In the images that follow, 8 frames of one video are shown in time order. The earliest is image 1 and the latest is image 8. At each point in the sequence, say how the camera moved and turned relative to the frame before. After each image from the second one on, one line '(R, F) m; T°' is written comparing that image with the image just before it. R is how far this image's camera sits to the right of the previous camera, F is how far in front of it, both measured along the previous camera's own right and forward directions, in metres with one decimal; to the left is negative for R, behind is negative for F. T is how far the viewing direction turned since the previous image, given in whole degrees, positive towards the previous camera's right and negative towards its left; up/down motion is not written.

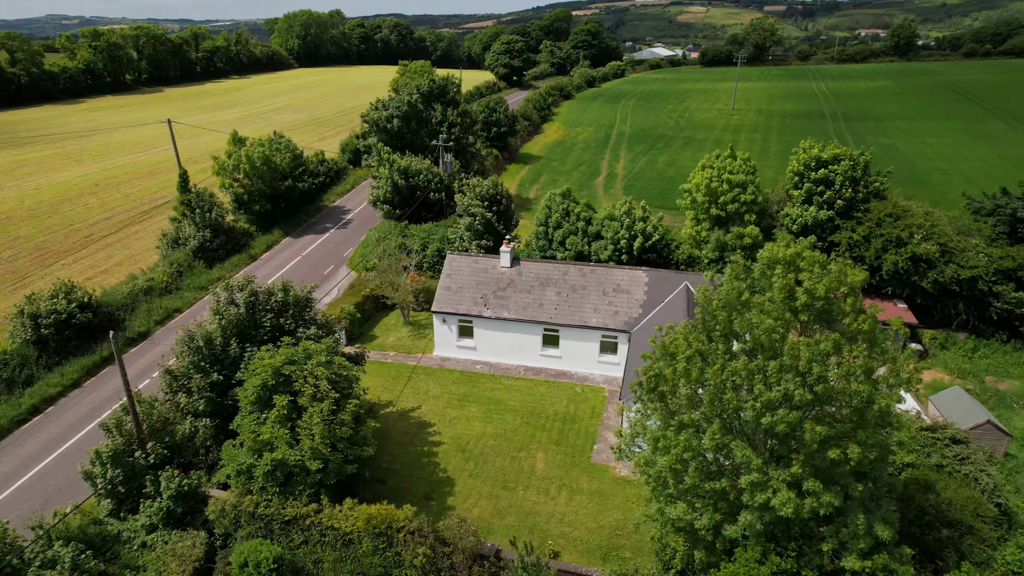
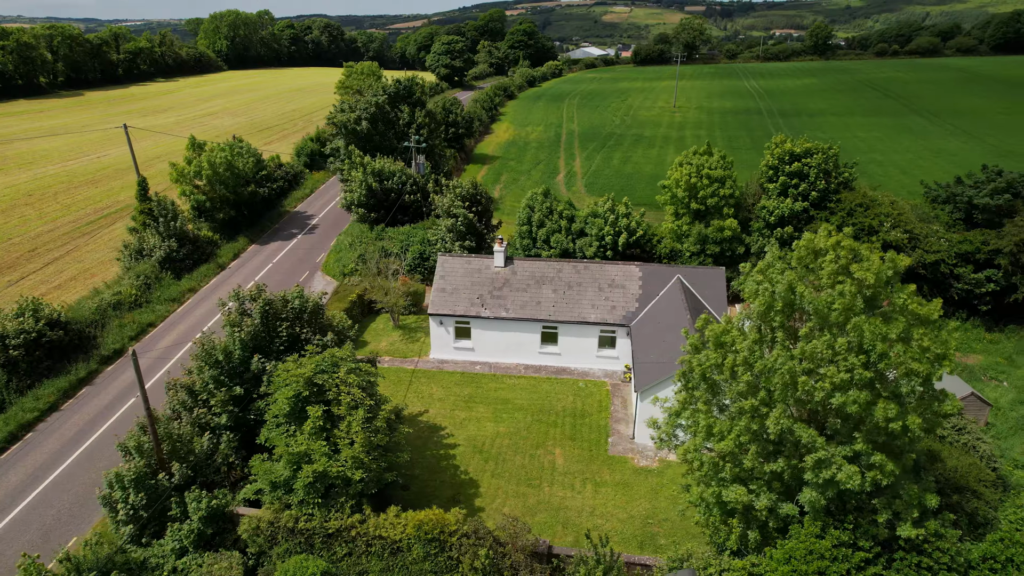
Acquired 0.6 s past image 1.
(-2.8, 0.0) m; +6°
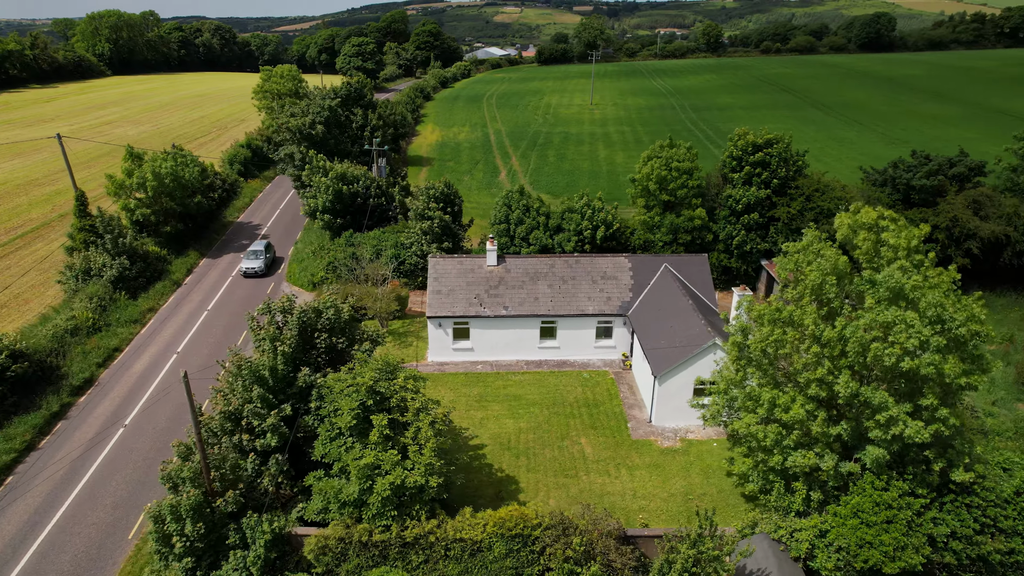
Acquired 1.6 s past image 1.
(-4.2, 0.0) m; +8°
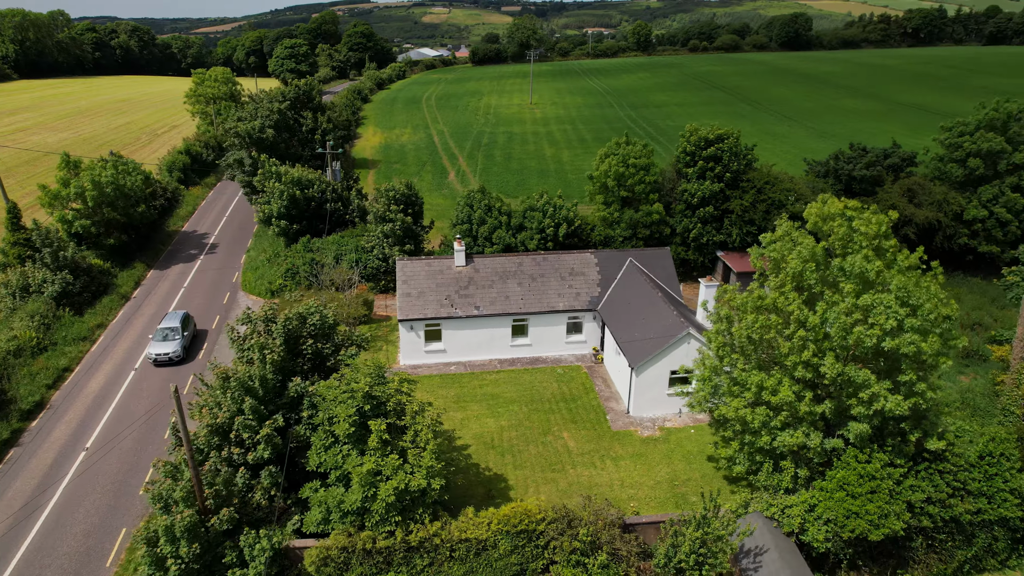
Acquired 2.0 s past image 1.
(-1.5, 0.0) m; +5°
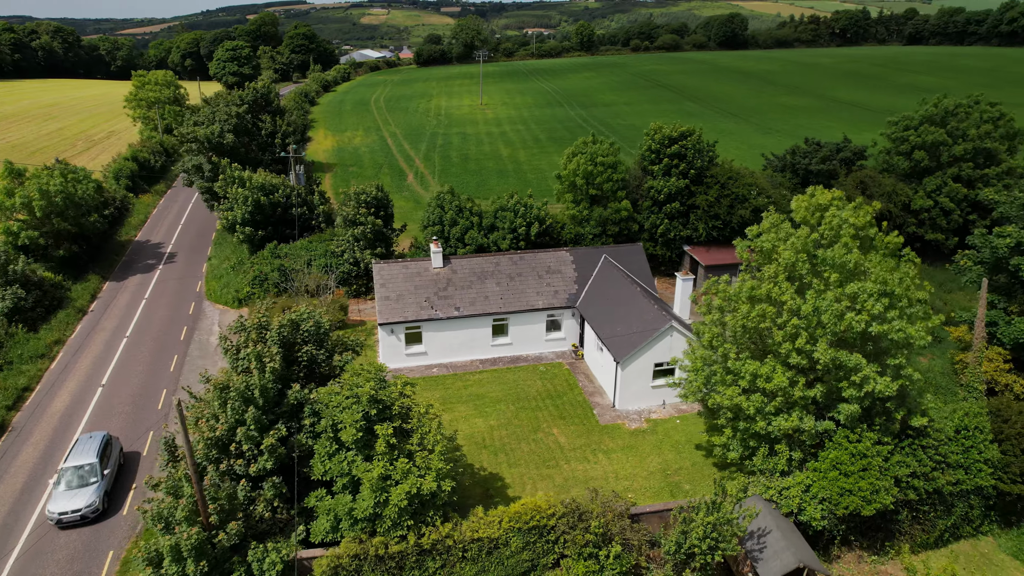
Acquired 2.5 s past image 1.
(-1.5, -0.1) m; +5°
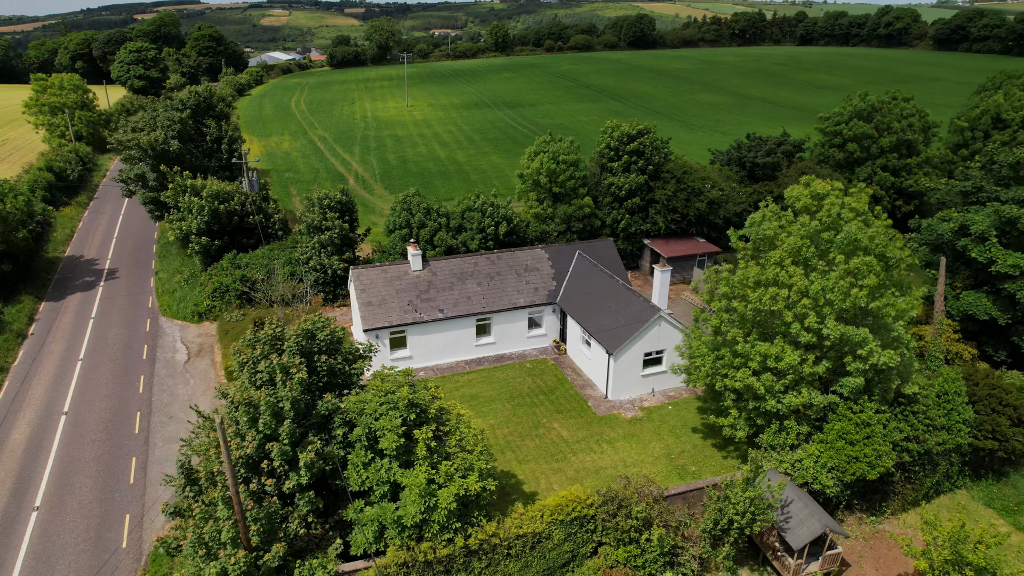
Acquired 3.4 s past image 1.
(-3.0, 0.0) m; +7°
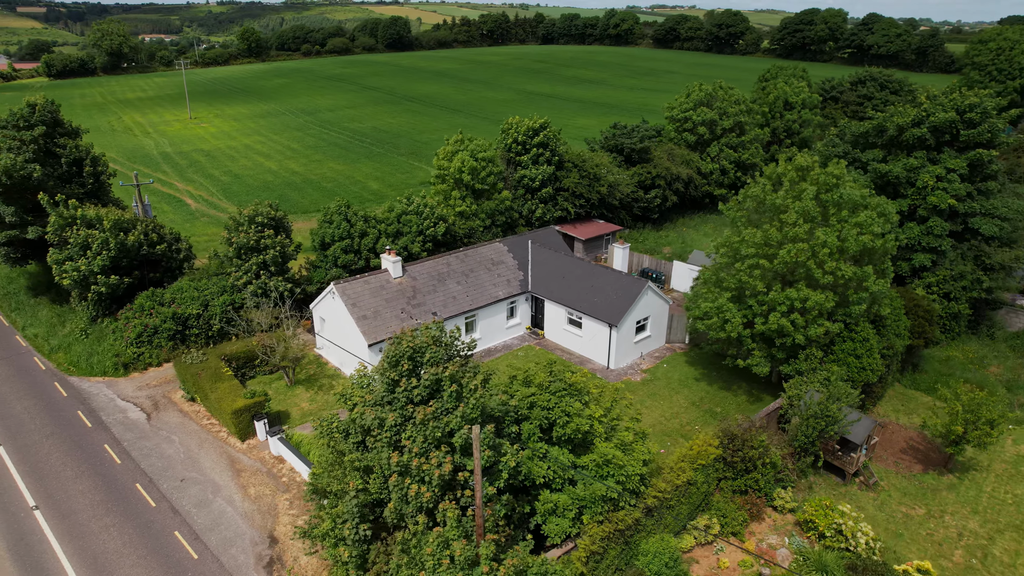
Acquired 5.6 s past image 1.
(-10.1, +1.0) m; +21°
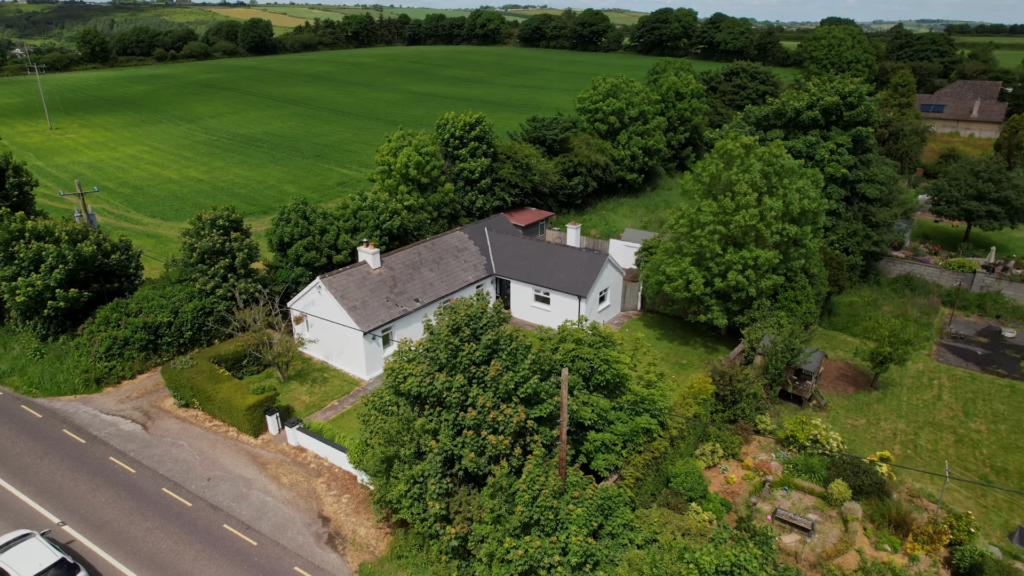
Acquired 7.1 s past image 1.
(-4.8, -1.6) m; +11°
